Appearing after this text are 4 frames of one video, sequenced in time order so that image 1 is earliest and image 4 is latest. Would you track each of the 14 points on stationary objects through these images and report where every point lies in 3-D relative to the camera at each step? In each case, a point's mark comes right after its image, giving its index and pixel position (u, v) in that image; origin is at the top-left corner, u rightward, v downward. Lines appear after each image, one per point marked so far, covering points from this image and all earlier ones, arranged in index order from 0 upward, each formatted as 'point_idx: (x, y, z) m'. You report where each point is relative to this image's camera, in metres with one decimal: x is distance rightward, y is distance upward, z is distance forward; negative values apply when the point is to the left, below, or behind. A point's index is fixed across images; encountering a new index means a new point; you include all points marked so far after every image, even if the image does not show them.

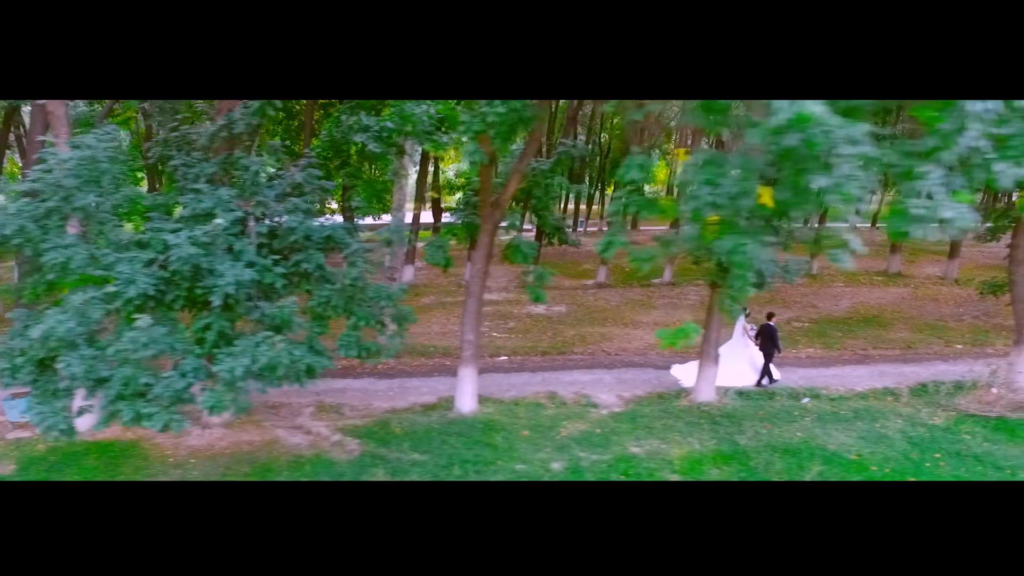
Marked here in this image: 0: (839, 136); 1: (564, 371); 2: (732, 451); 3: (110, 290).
0: (+1.2, +0.6, +2.3) m
1: (+0.9, -1.4, +10.5) m
2: (+2.6, -1.9, +7.3) m
3: (-3.3, 0.0, +5.1) m
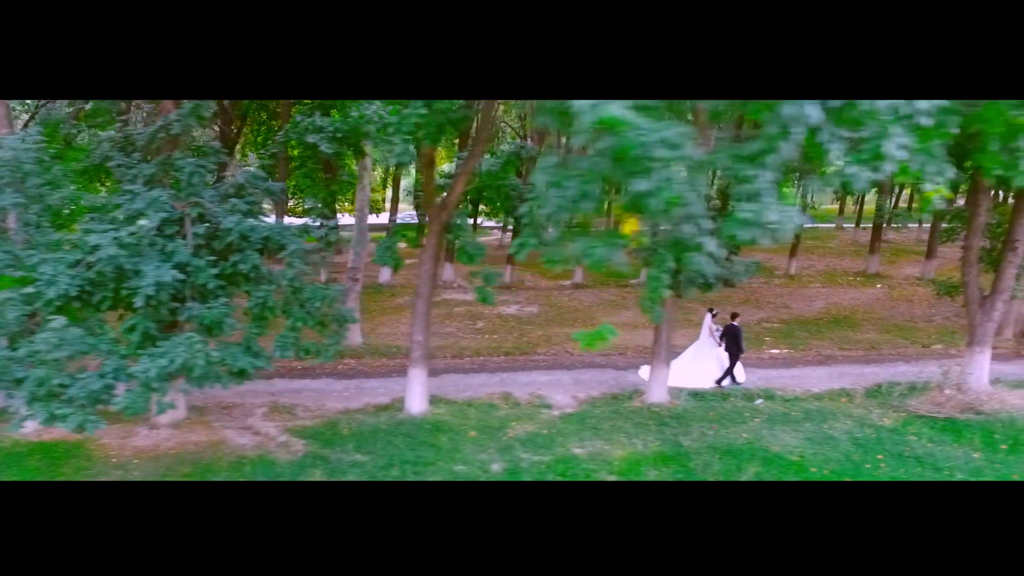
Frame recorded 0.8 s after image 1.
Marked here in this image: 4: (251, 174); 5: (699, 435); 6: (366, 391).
0: (+0.5, +0.6, +2.3) m
1: (+0.2, -1.4, +10.5) m
2: (+1.9, -1.9, +7.3) m
3: (-4.0, 0.0, +5.1) m
4: (-3.1, +1.3, +7.2) m
5: (+2.4, -1.9, +7.8) m
6: (-2.3, -1.6, +9.6) m
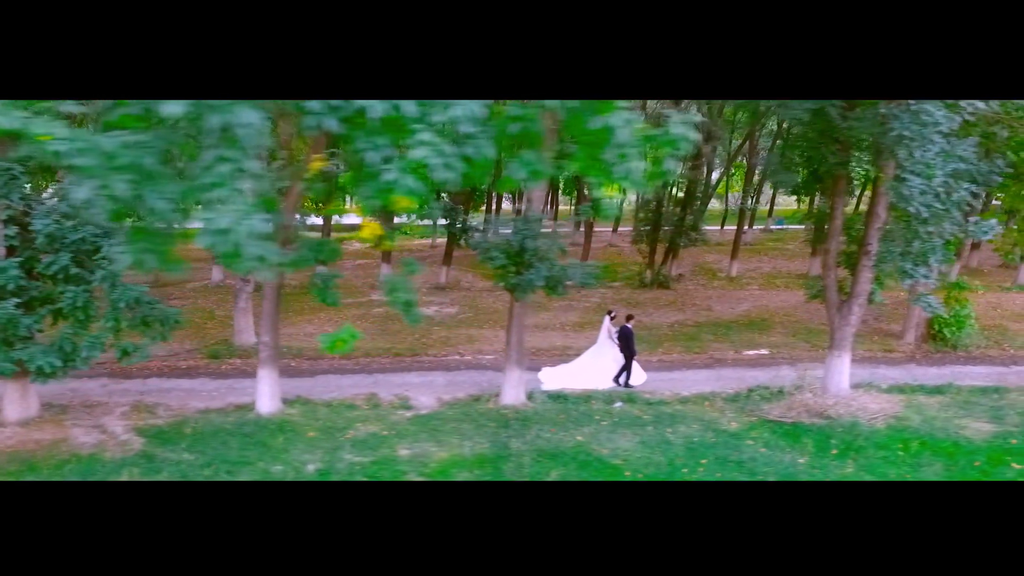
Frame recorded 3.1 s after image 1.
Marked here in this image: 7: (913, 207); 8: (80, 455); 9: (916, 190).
0: (-1.7, +0.5, +2.3) m
1: (-1.9, -1.4, +10.5) m
2: (-0.2, -2.0, +7.3) m
3: (-6.1, 0.0, +5.2) m
4: (-5.2, +1.3, +7.3) m
5: (+0.3, -1.9, +7.8) m
6: (-4.3, -1.6, +9.7) m
7: (+4.4, +0.9, +6.8) m
8: (-5.3, -2.1, +7.6) m
9: (+4.4, +1.1, +6.8) m
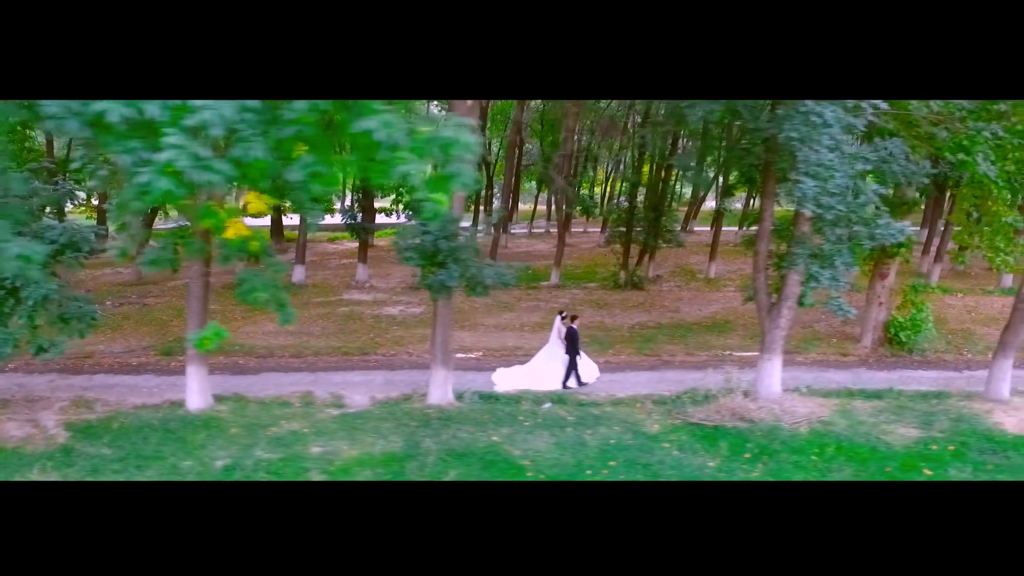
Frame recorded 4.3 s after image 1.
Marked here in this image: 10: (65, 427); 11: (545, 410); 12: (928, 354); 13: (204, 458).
0: (-2.9, +0.5, +2.4) m
1: (-2.9, -1.4, +10.6) m
2: (-1.3, -2.0, +7.4) m
3: (-7.3, 0.0, +5.4) m
4: (-6.2, +1.4, +7.5) m
5: (-0.8, -1.9, +7.9) m
6: (-5.4, -1.6, +9.9) m
7: (+3.3, +0.9, +6.7) m
8: (-6.4, -2.0, +7.8) m
9: (+3.3, +1.0, +6.7) m
10: (-6.1, -1.9, +8.4) m
11: (+0.5, -1.8, +9.0) m
12: (+7.8, -1.3, +11.6) m
13: (-3.7, -2.0, +7.4) m
